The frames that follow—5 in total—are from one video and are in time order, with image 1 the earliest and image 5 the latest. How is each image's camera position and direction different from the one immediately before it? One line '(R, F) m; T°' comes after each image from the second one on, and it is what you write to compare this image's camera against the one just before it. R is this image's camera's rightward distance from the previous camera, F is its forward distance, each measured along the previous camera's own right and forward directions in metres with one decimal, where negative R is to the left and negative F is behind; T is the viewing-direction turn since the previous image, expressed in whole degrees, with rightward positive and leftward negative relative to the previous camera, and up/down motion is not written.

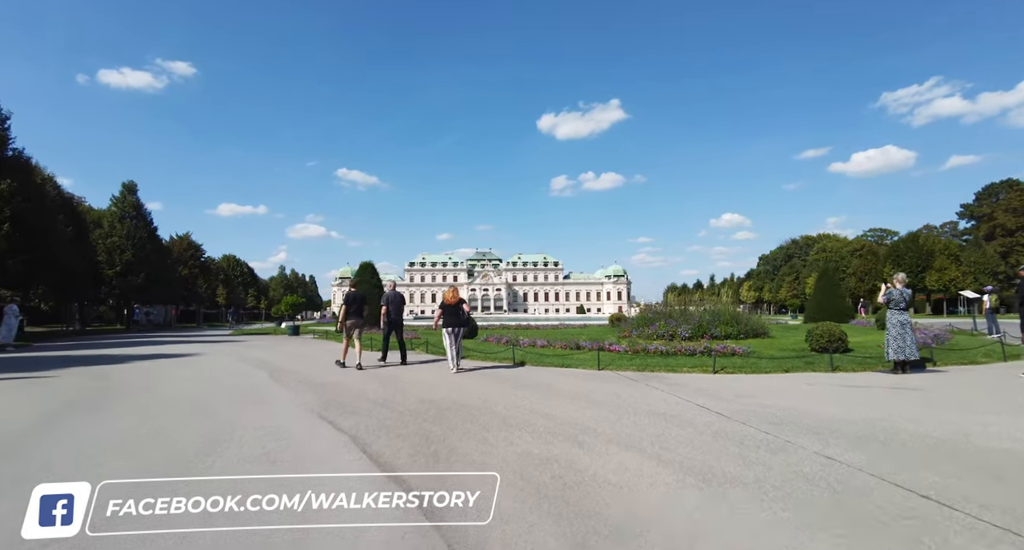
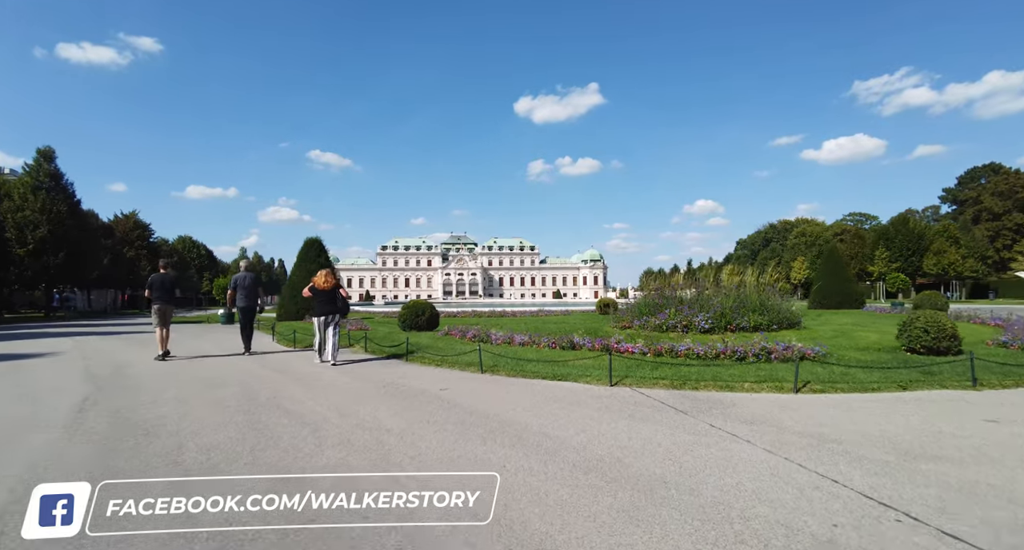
(+0.1, +1.6) m; +3°
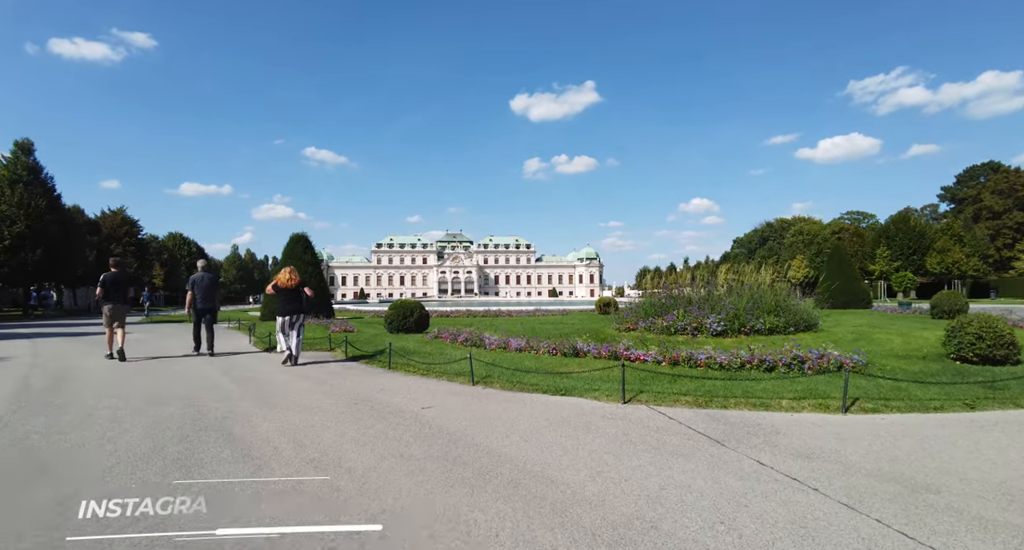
(0.0, +0.4) m; 0°
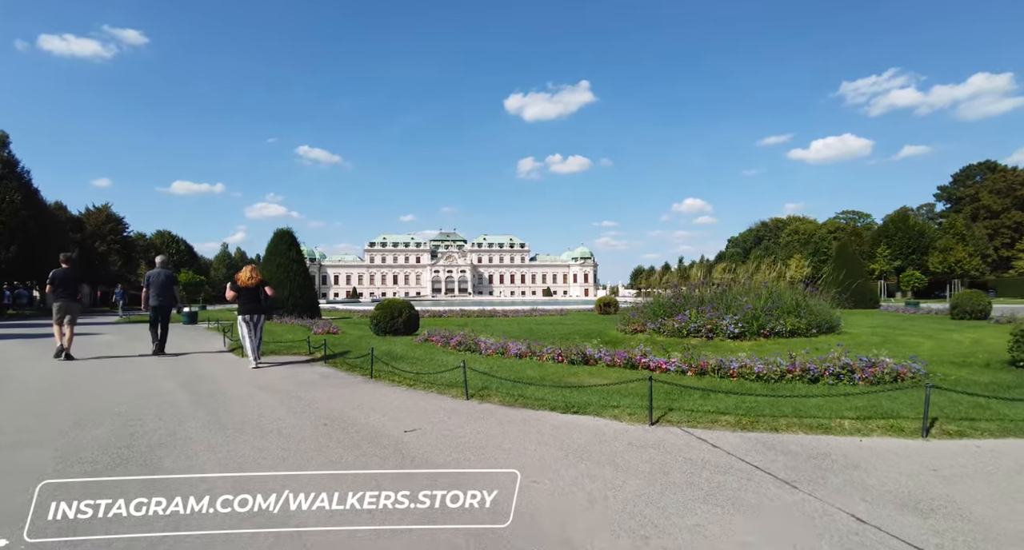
(0.0, +0.4) m; +1°
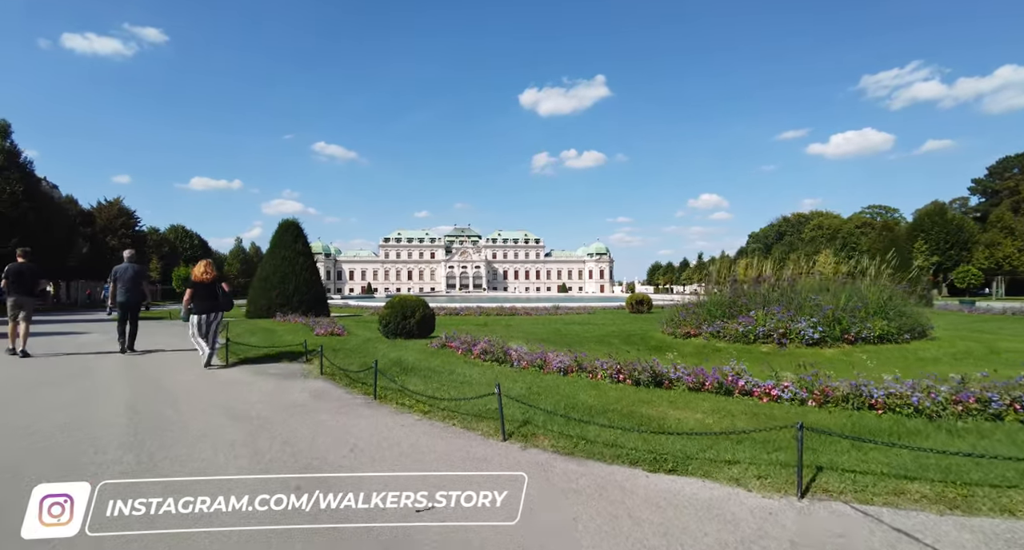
(-0.1, +0.7) m; -1°
